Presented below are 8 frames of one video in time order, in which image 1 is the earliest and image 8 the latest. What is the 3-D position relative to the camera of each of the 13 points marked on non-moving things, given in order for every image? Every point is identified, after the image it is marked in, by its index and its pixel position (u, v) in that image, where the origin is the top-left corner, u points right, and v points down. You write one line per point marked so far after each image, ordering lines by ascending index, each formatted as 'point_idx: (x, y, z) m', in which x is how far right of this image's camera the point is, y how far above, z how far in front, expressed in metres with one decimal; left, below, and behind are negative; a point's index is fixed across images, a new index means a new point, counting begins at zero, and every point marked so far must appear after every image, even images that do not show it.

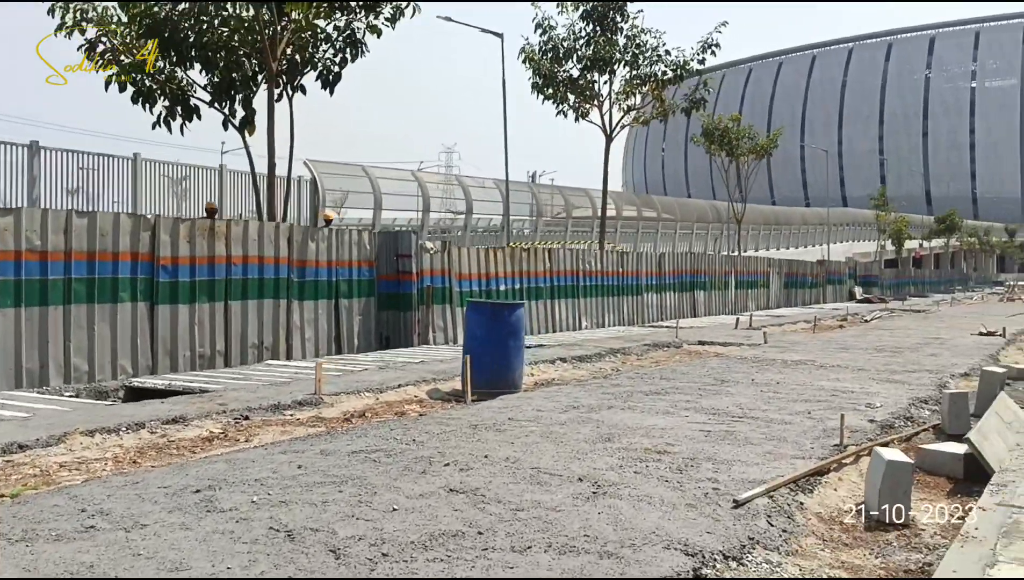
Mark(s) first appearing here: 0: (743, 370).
0: (+3.2, -1.1, +13.7) m
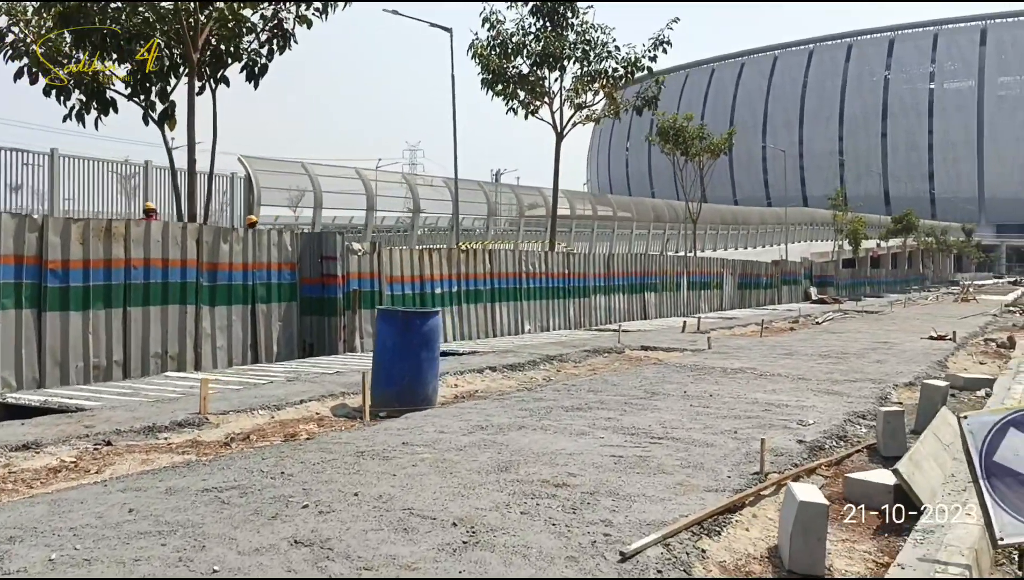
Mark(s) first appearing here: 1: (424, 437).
0: (+2.2, -1.2, +12.9) m
1: (-0.7, -1.2, +8.1) m
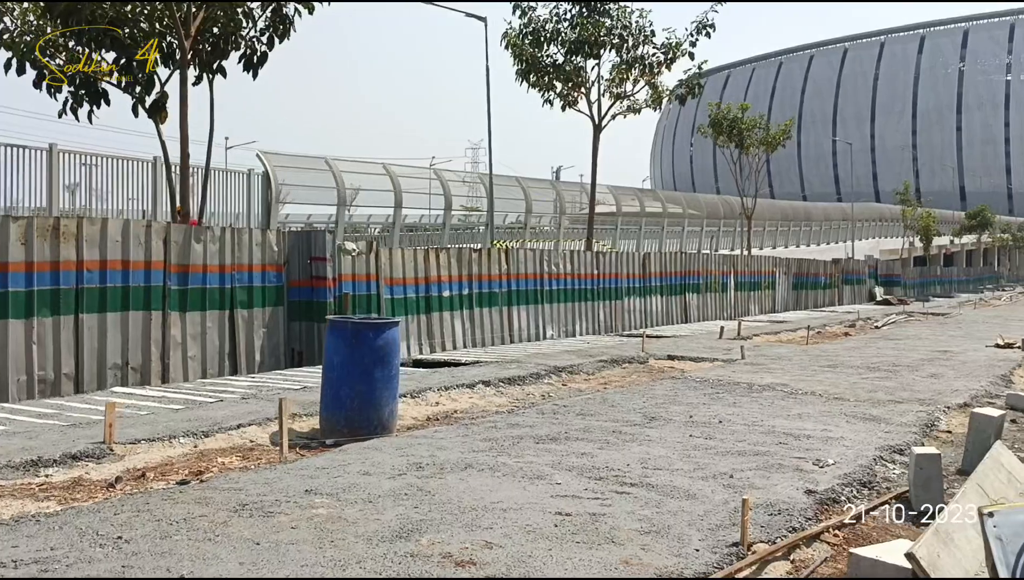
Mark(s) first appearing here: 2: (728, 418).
0: (+2.0, -1.3, +11.3) m
1: (-1.2, -1.3, +6.7) m
2: (+2.2, -1.3, +10.0) m
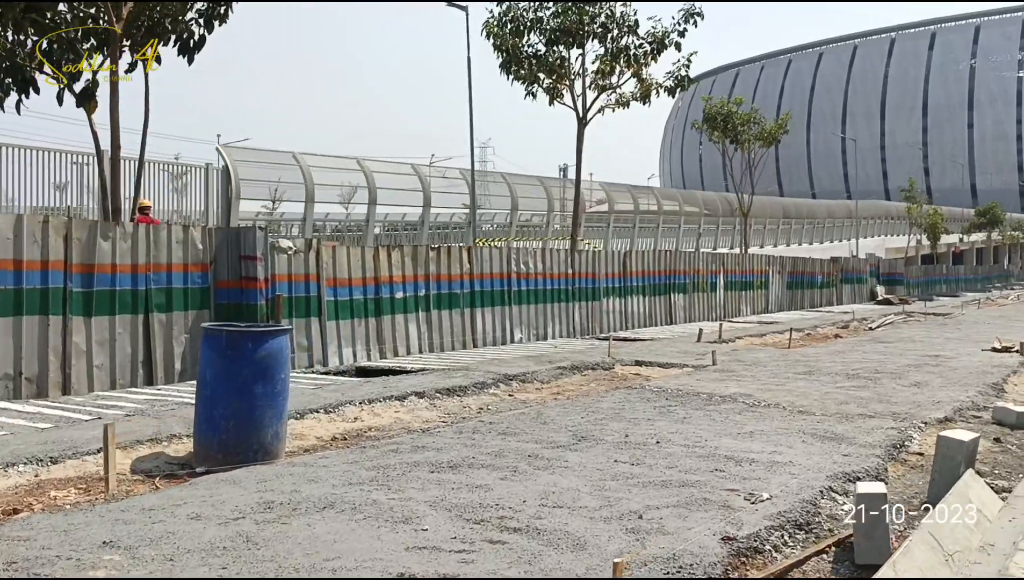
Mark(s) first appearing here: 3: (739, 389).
0: (+1.2, -1.3, +10.1) m
1: (-2.0, -1.3, +5.5) m
2: (+1.4, -1.3, +8.8) m
3: (+2.9, -1.3, +12.6) m
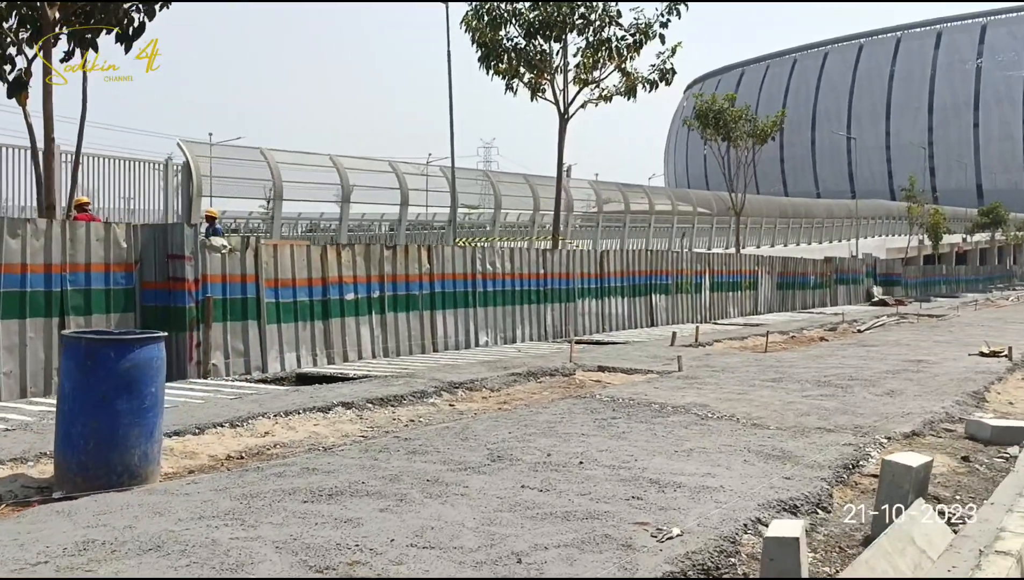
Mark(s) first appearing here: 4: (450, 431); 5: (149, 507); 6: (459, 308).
0: (+0.5, -1.3, +9.2) m
1: (-2.8, -1.4, +4.6) m
2: (+0.7, -1.4, +7.9) m
3: (+2.2, -1.3, +11.7) m
4: (-0.6, -1.3, +9.2) m
5: (-2.2, -1.3, +6.1) m
6: (-1.0, -0.3, +18.3) m
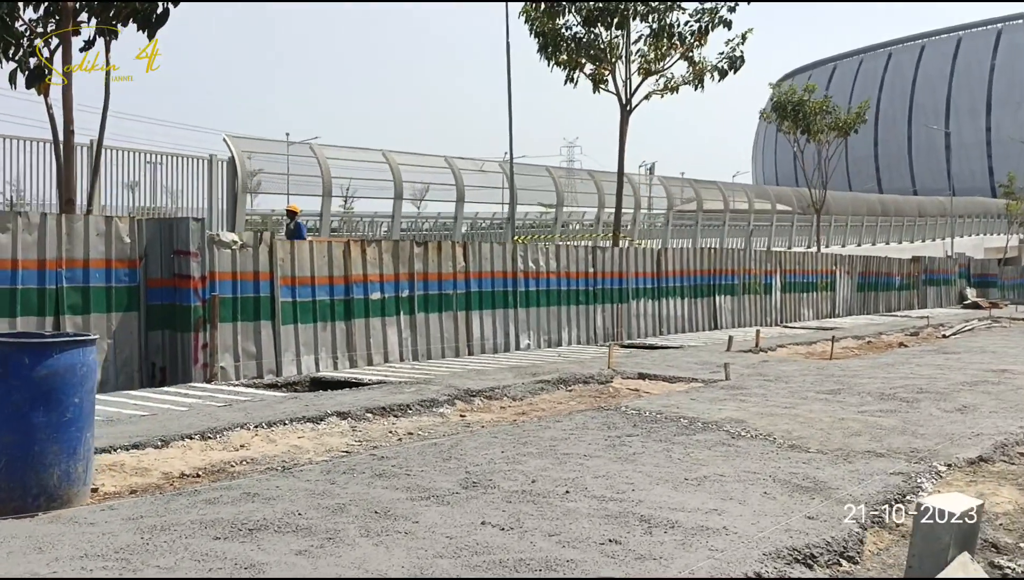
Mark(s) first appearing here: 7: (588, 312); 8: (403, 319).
0: (+0.5, -1.3, +8.1) m
1: (-3.2, -1.3, +3.8) m
2: (+0.5, -1.4, +6.8) m
3: (+2.4, -1.3, +10.4) m
4: (-0.6, -1.3, +8.2) m
5: (-2.5, -1.3, +5.3) m
6: (-0.2, -0.3, +17.3) m
7: (+1.5, -0.4, +19.6) m
8: (-1.7, -0.5, +15.3) m
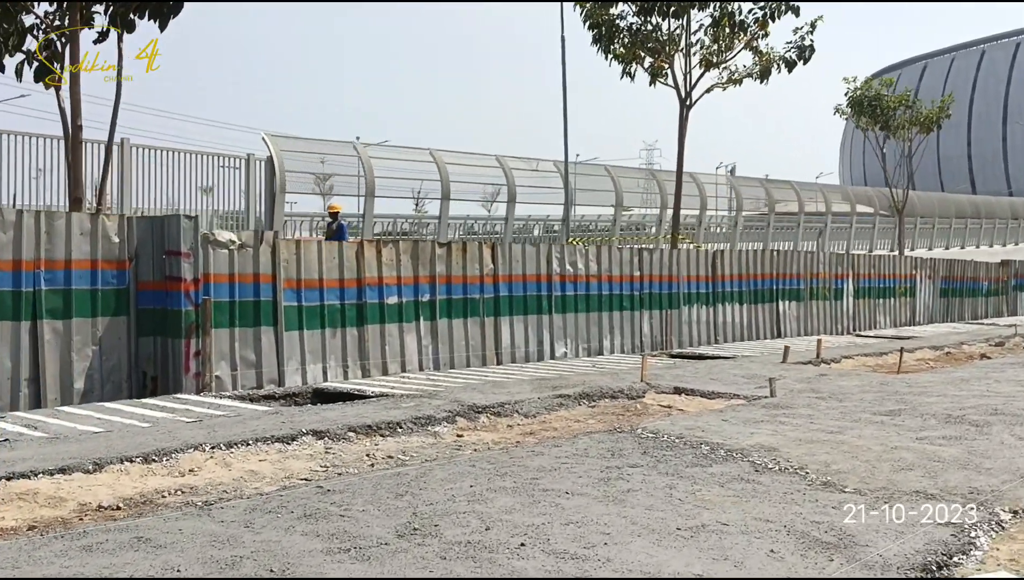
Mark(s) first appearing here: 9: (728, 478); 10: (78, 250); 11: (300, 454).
0: (+0.3, -1.4, +6.9) m
1: (-3.7, -1.4, +2.9) m
2: (+0.2, -1.4, +5.6) m
3: (+2.4, -1.4, +9.1) m
4: (-0.8, -1.4, +7.1) m
5: (-2.9, -1.4, +4.3) m
6: (+0.3, -0.4, +16.1) m
7: (+2.3, -0.5, +18.3) m
8: (-1.3, -0.5, +14.3) m
9: (+1.6, -1.4, +7.2) m
10: (-4.9, +0.4, +10.9) m
11: (-1.8, -1.4, +8.4) m
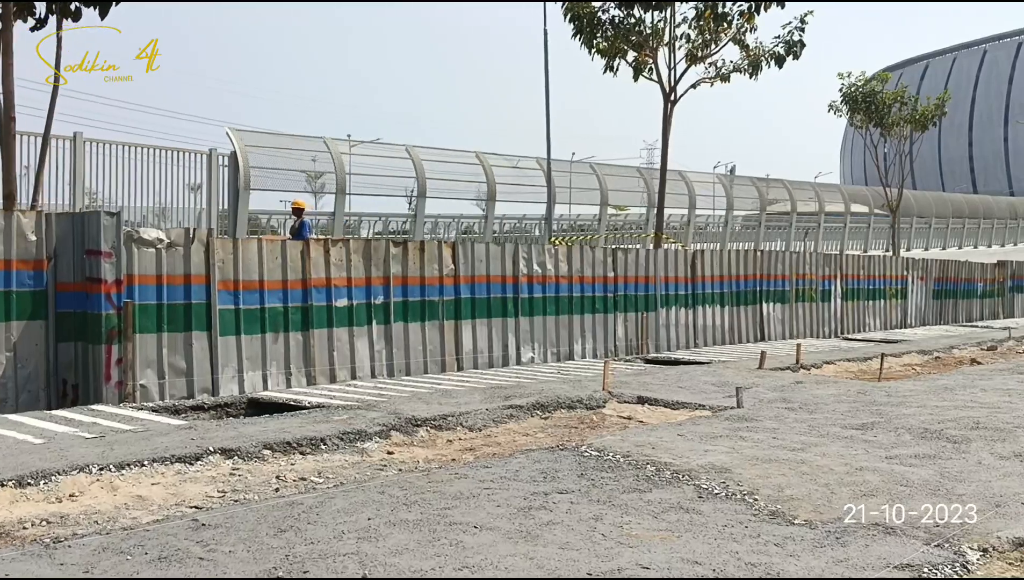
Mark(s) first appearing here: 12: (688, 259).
0: (-0.3, -1.4, +6.1) m
1: (-4.3, -1.4, +2.2) m
2: (-0.3, -1.4, +4.8) m
3: (+1.8, -1.4, +8.3) m
4: (-1.4, -1.4, +6.3) m
5: (-3.5, -1.4, +3.5) m
6: (-0.2, -0.4, +15.3) m
7: (+1.7, -0.6, +17.5) m
8: (-1.9, -0.6, +13.5) m
9: (+1.0, -1.4, +6.5) m
10: (-5.5, +0.4, +10.1) m
11: (-2.4, -1.4, +7.6) m
12: (+3.5, +0.6, +19.4) m
